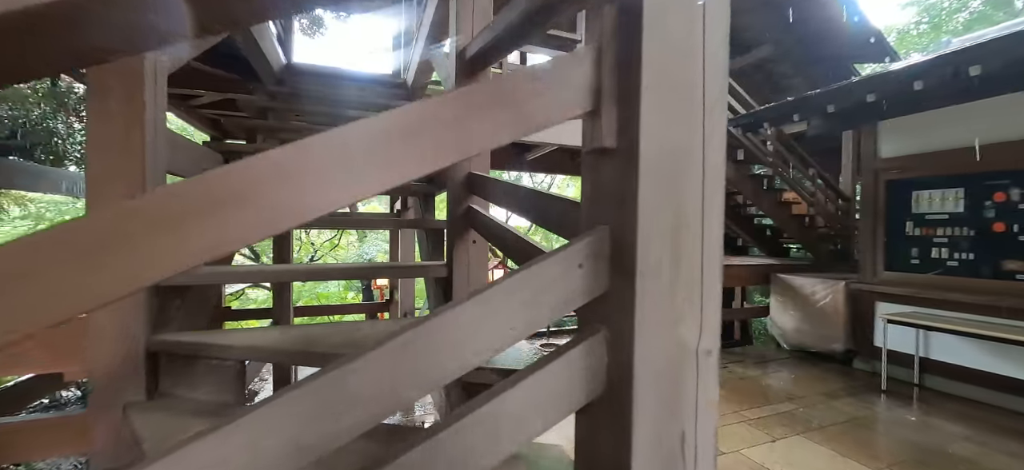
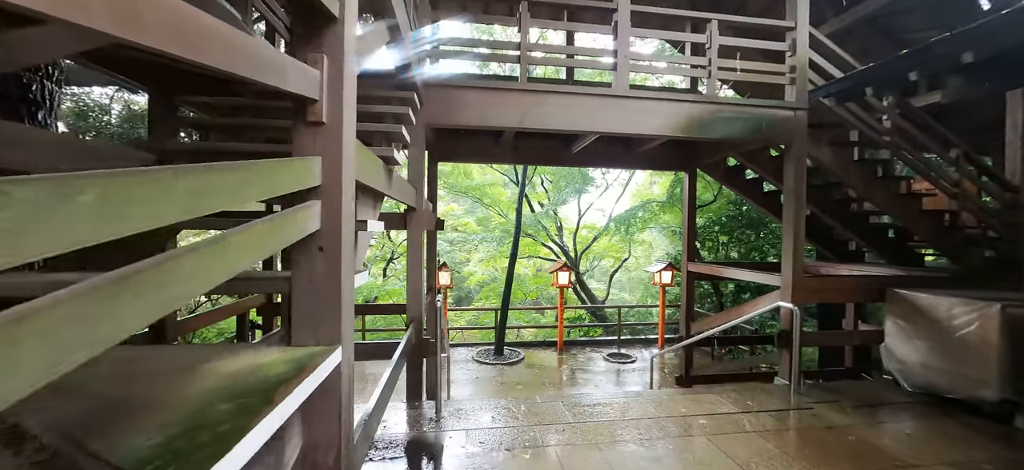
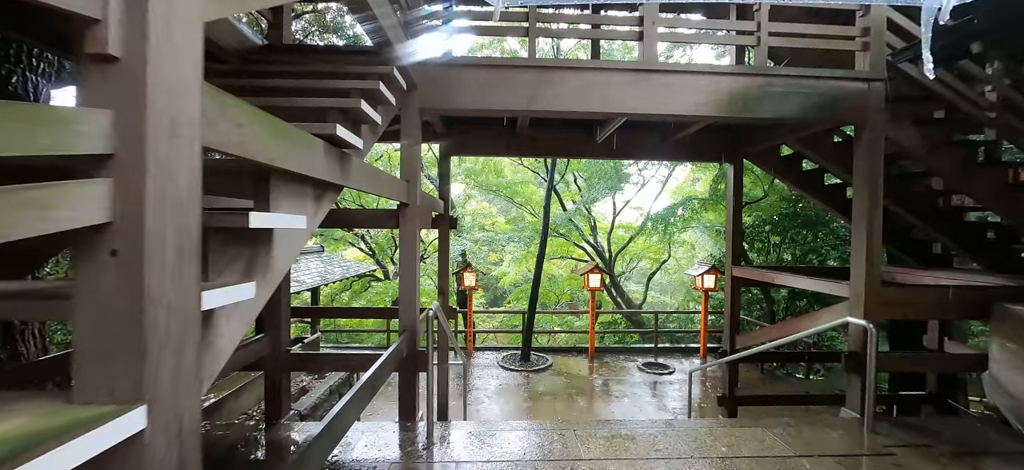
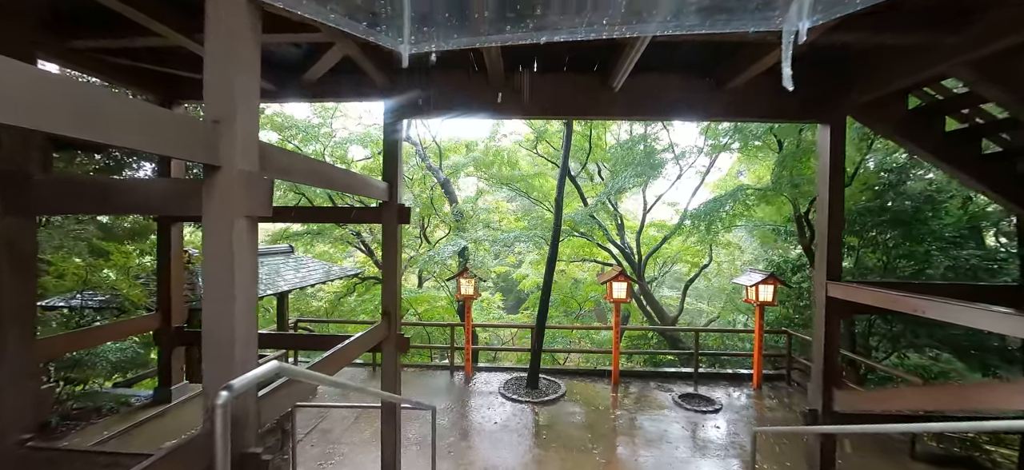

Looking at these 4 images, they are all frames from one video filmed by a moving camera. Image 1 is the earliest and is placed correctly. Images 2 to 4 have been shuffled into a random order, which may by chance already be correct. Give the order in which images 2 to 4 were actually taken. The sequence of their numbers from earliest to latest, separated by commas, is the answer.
2, 3, 4
